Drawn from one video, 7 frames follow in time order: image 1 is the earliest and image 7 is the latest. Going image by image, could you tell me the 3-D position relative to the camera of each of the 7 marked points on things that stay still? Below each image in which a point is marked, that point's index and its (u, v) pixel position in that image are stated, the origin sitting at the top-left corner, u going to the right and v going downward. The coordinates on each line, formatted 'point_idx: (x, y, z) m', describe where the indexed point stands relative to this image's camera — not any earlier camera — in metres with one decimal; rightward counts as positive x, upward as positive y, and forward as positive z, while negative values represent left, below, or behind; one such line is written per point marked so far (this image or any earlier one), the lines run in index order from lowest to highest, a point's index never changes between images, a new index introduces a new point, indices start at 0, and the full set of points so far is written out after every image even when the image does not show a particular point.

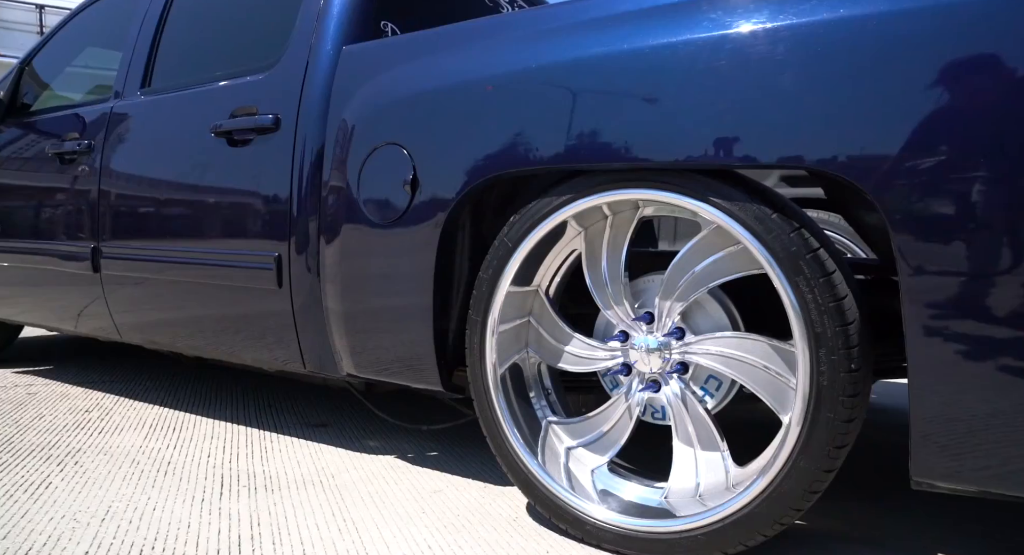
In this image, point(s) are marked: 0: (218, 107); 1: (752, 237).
0: (-1.1, +0.6, +2.4) m
1: (+0.5, +0.1, +1.4) m
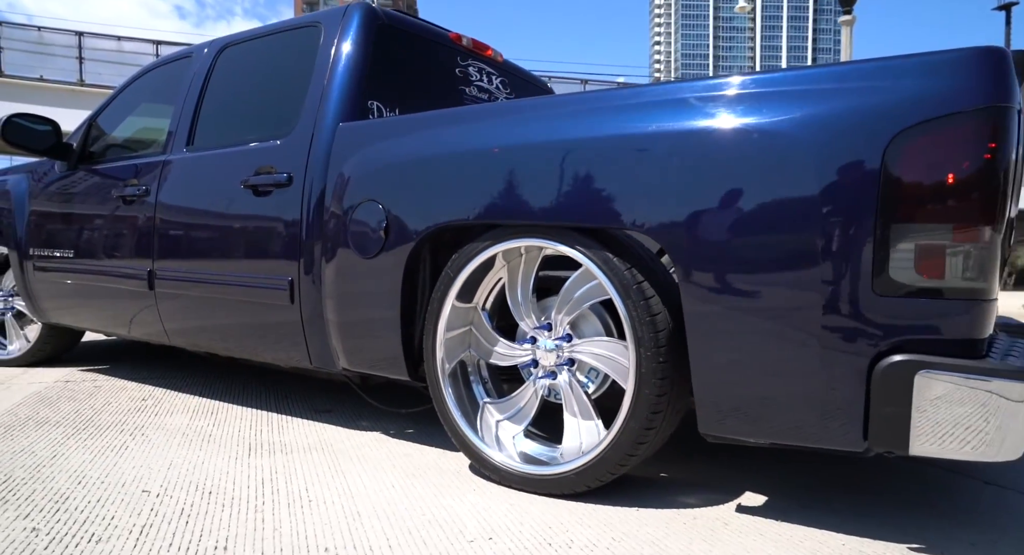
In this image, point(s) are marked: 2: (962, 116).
0: (-1.3, +0.6, +3.2) m
1: (+0.3, 0.0, +2.1) m
2: (+1.1, +0.4, +1.6) m
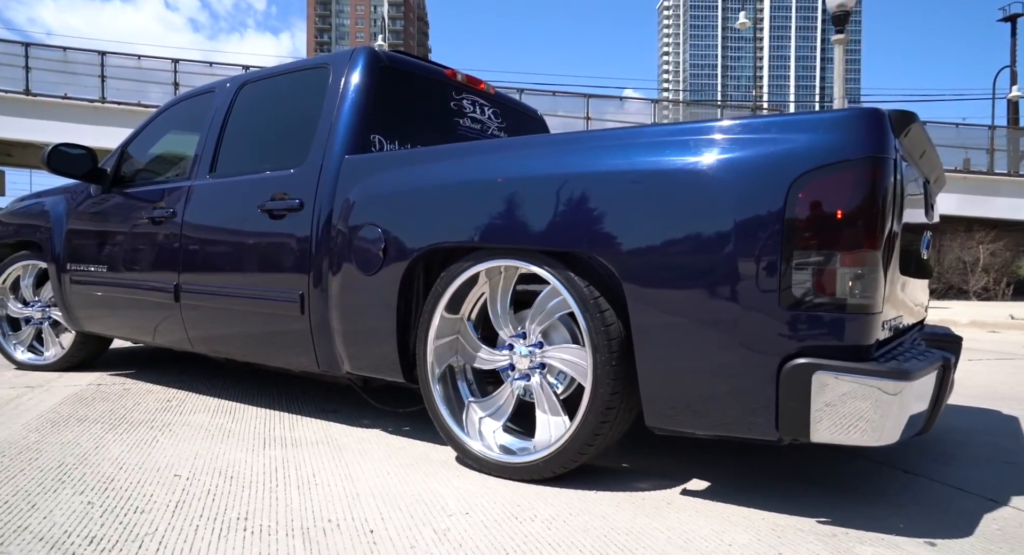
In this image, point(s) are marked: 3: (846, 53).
0: (-1.4, +0.5, +3.5) m
1: (+0.2, 0.0, +2.4) m
2: (+1.0, +0.4, +2.0) m
3: (+6.5, +4.3, +12.5) m
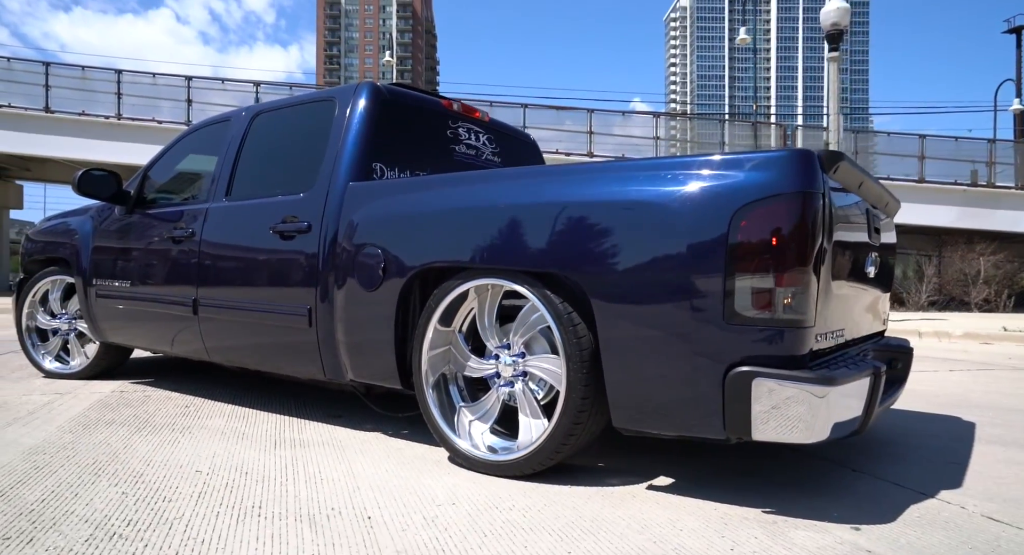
0: (-1.4, +0.4, +3.9) m
1: (+0.1, -0.1, +2.7) m
2: (+1.0, +0.3, +2.2) m
3: (+6.5, +4.1, +12.8) m
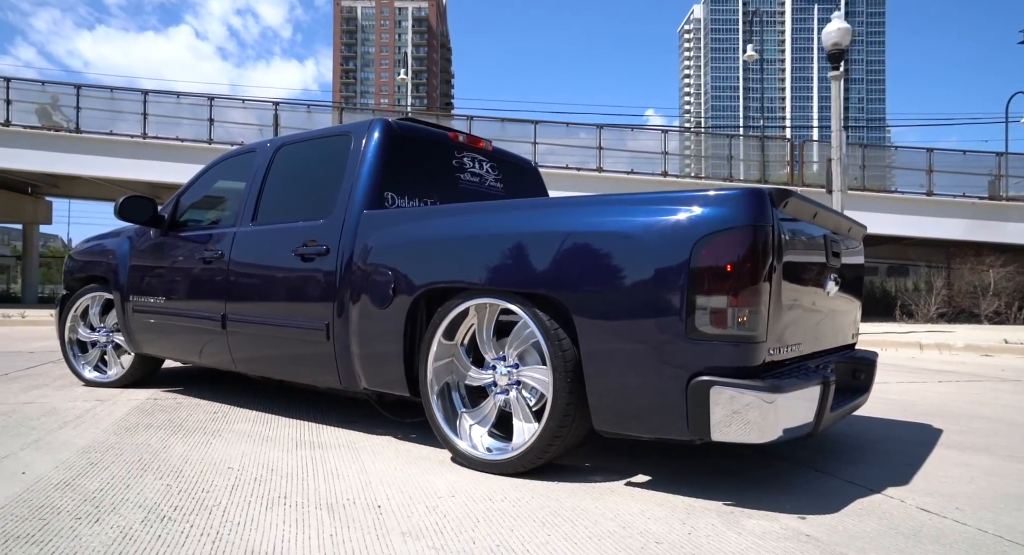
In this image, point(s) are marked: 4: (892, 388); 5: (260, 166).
0: (-1.4, +0.3, +4.3) m
1: (+0.1, -0.2, +3.1) m
2: (+0.9, +0.2, +2.6) m
3: (+6.7, +3.8, +13.0) m
4: (+3.7, -1.1, +6.2) m
5: (-1.9, +0.8, +4.9) m
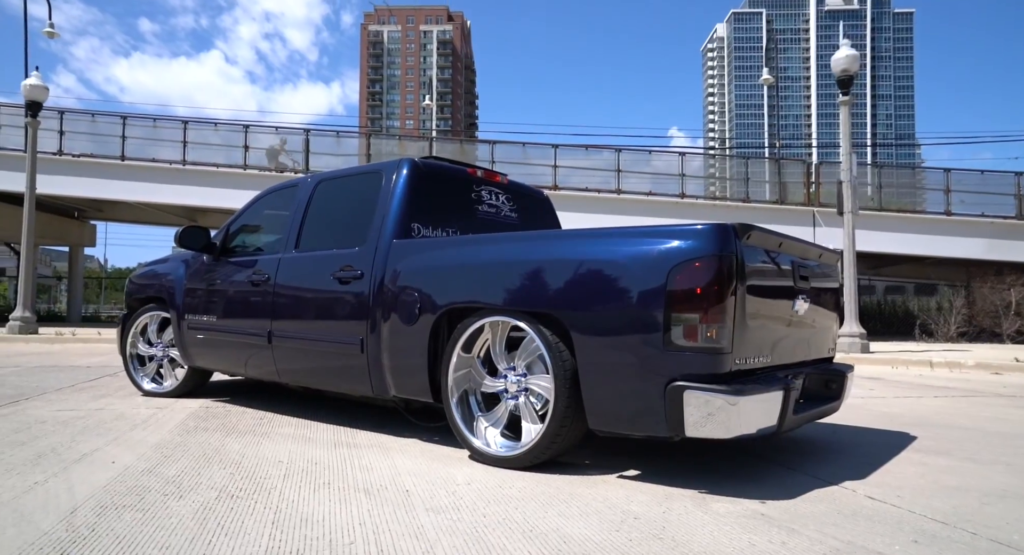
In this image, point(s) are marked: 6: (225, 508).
0: (-1.4, +0.1, +4.9) m
1: (+0.2, -0.3, +3.6) m
2: (+1.0, +0.1, +3.1) m
3: (+7.1, +3.4, +13.4) m
4: (+3.8, -1.3, +6.5) m
5: (-1.8, +0.7, +5.5) m
6: (-1.3, -1.0, +2.9) m
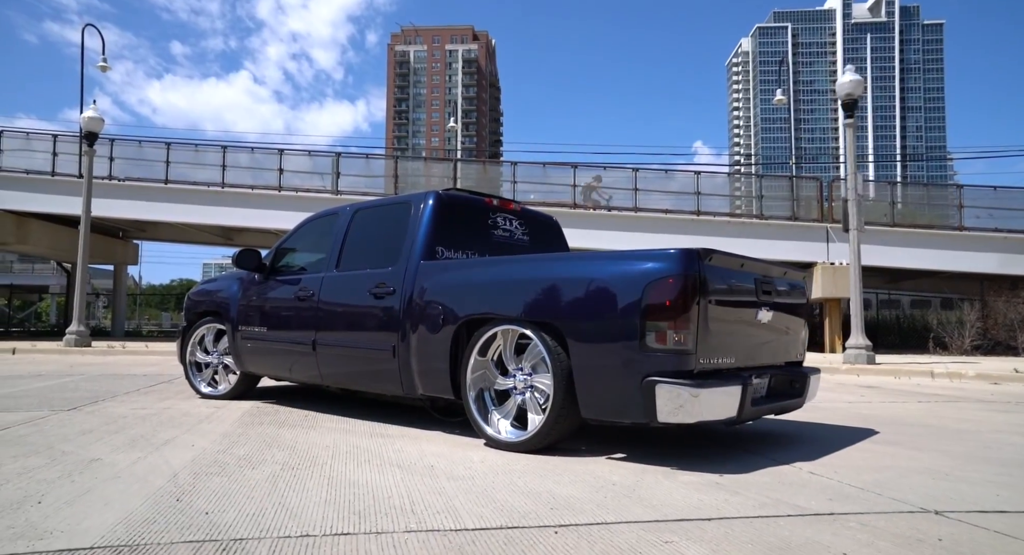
0: (-1.3, 0.0, +5.6) m
1: (+0.2, -0.4, +4.3) m
2: (+1.0, 0.0, +3.8) m
3: (+7.5, +3.1, +14.0) m
4: (+4.0, -1.4, +7.1) m
5: (-1.7, +0.5, +6.3) m
6: (-1.3, -1.1, +3.6) m
